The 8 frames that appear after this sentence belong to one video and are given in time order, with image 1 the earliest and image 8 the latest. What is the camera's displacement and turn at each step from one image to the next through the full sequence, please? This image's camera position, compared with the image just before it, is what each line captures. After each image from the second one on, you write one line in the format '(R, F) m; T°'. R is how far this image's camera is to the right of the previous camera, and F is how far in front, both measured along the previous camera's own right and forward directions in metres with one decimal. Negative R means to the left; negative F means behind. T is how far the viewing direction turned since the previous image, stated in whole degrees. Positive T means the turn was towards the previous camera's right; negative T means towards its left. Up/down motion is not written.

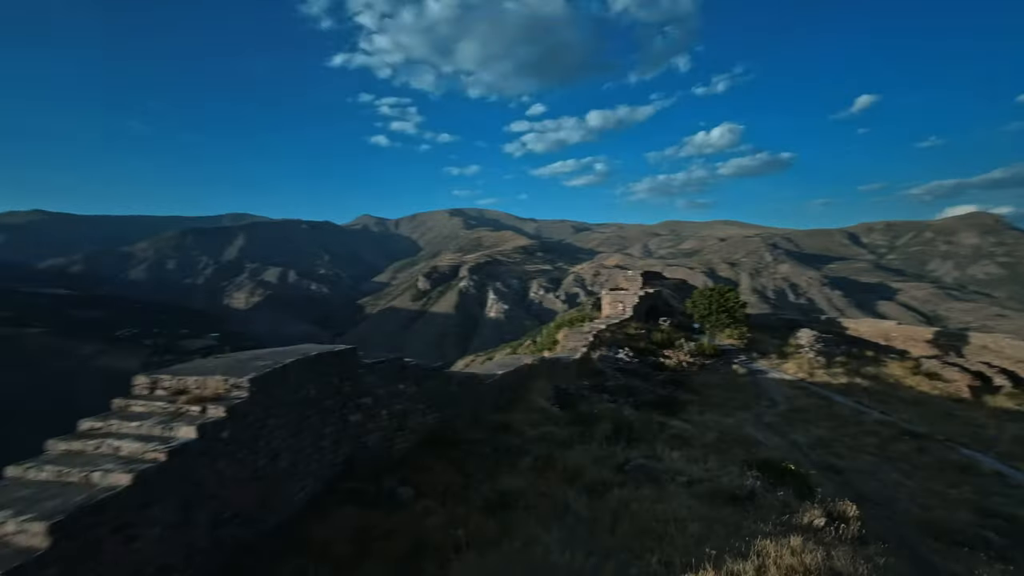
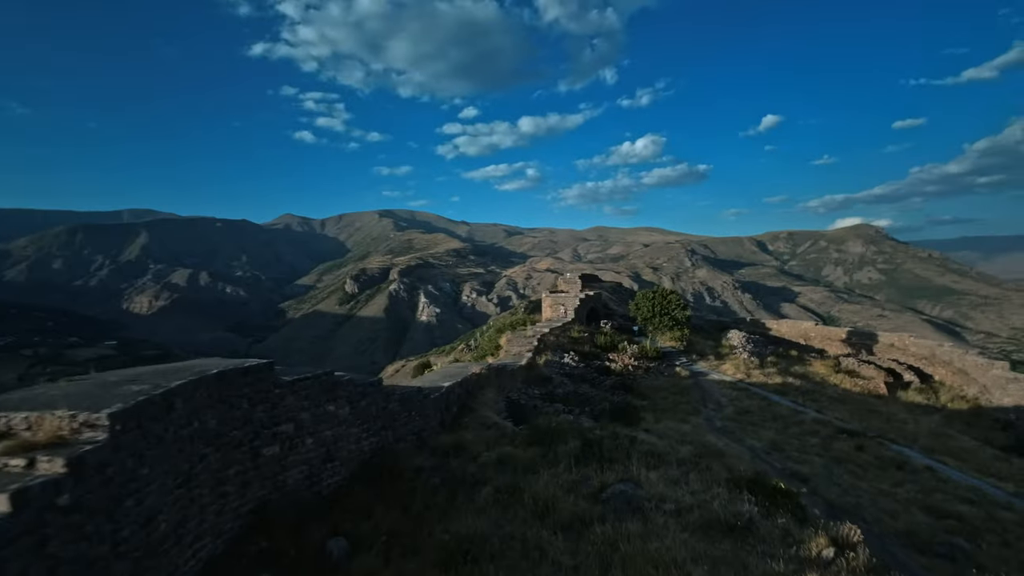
(-0.3, +1.1) m; +8°
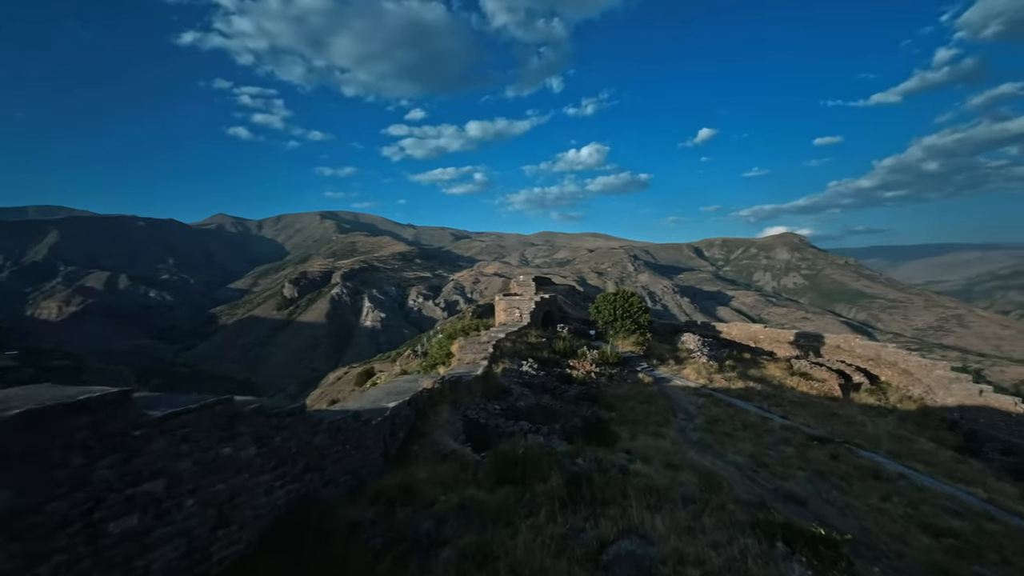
(-0.2, +1.5) m; +6°
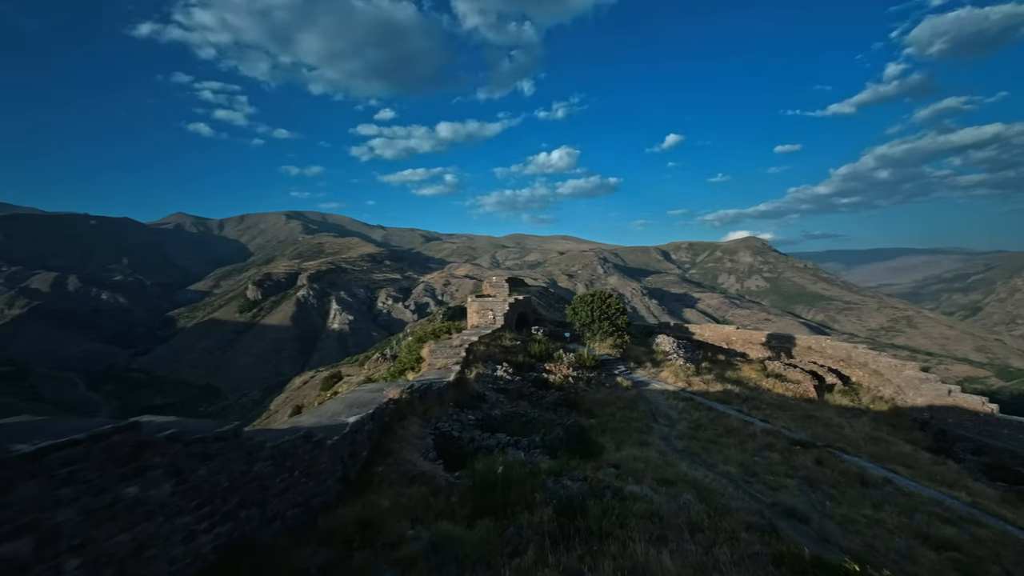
(-0.1, +0.8) m; +3°
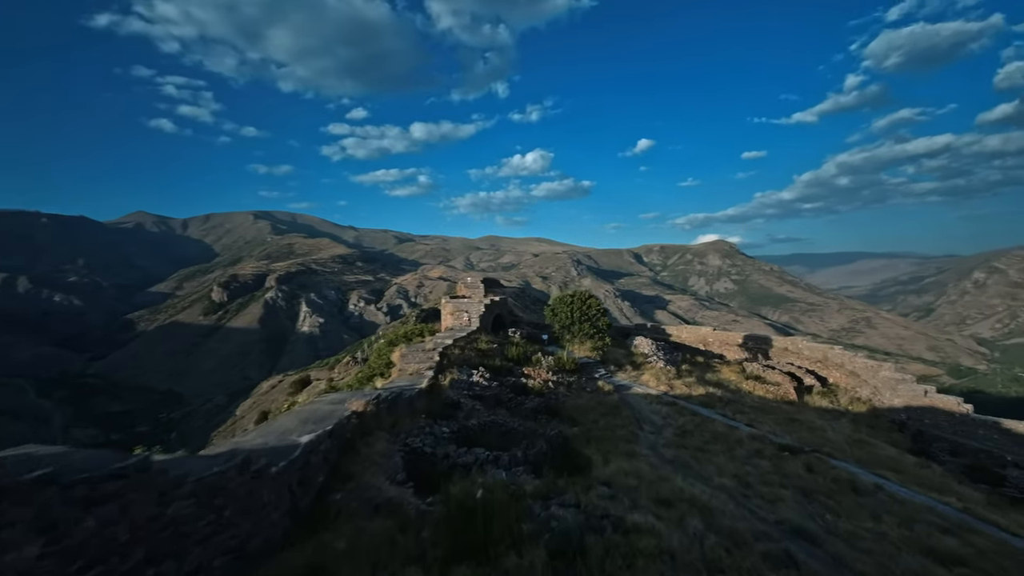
(-0.1, +0.8) m; +3°
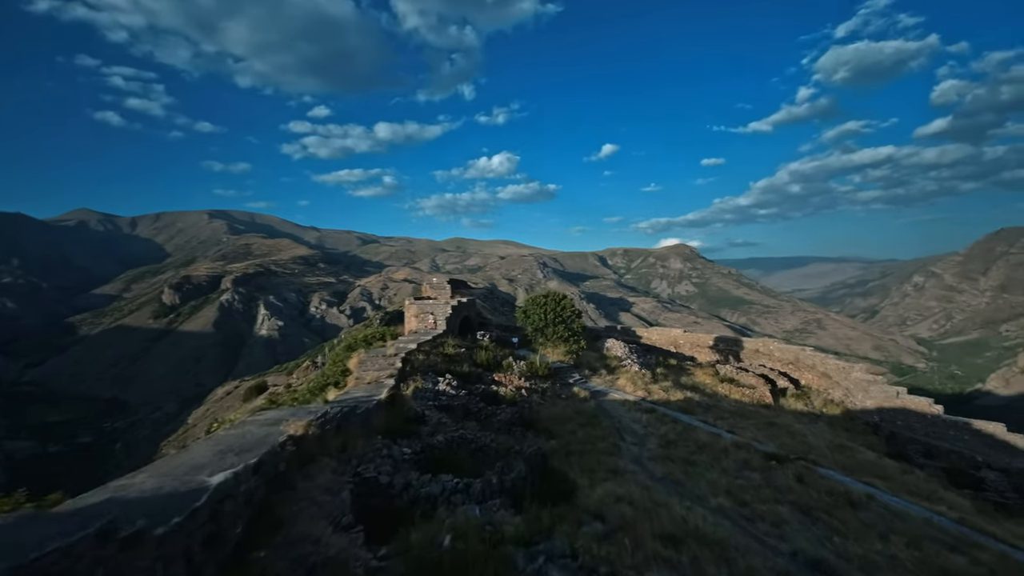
(-0.1, +1.1) m; +4°
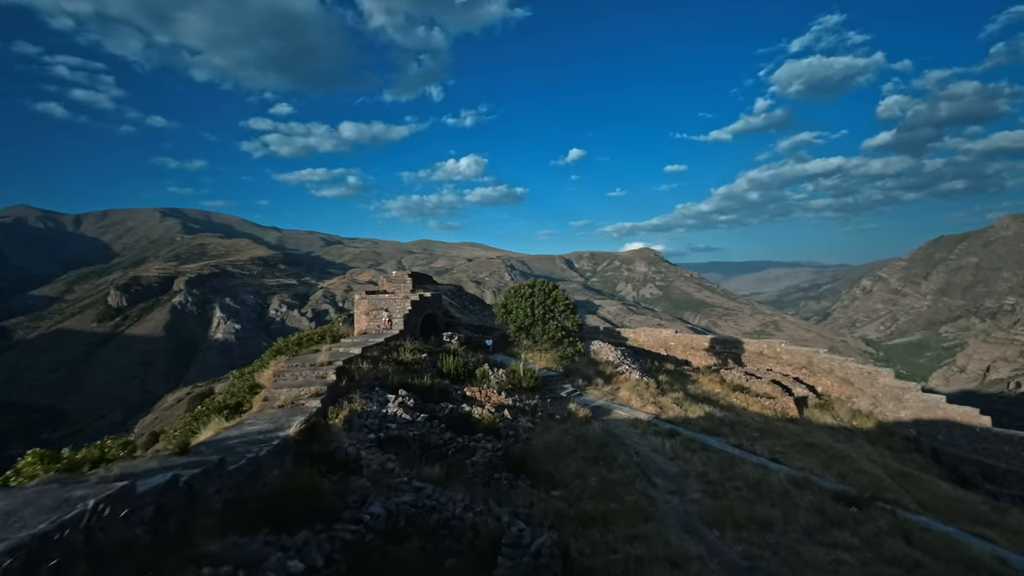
(-0.2, +3.6) m; +4°
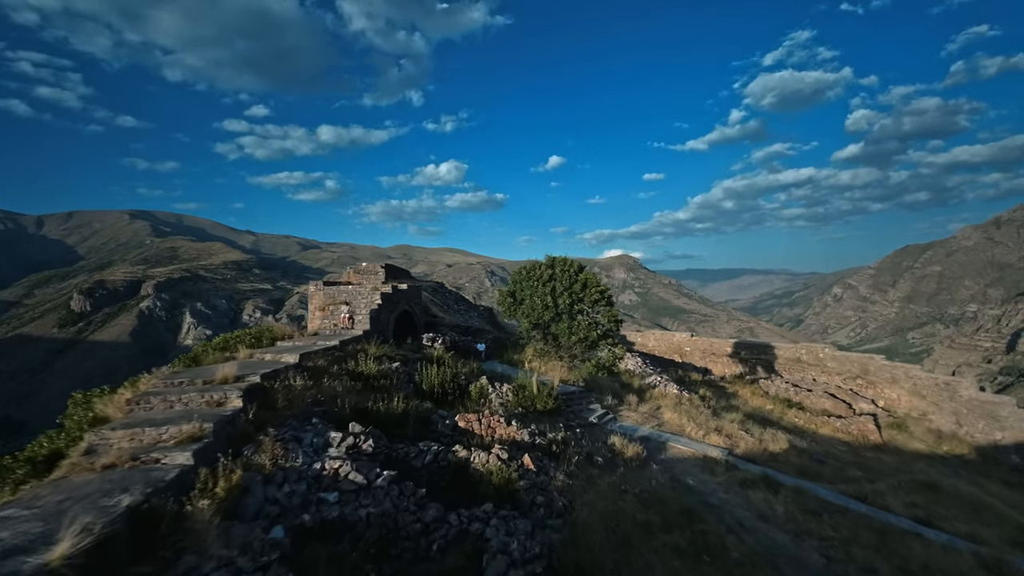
(-0.6, +3.7) m; +2°
